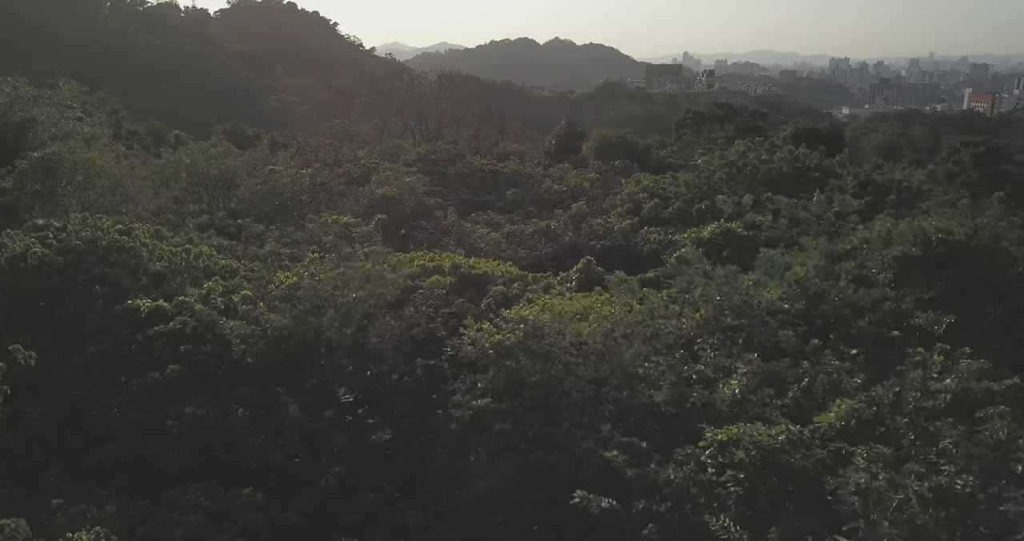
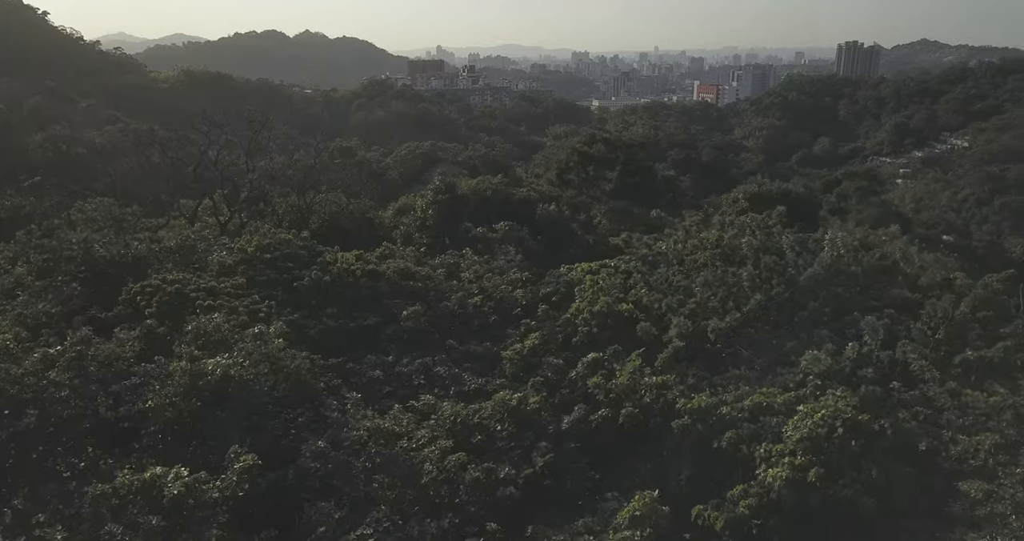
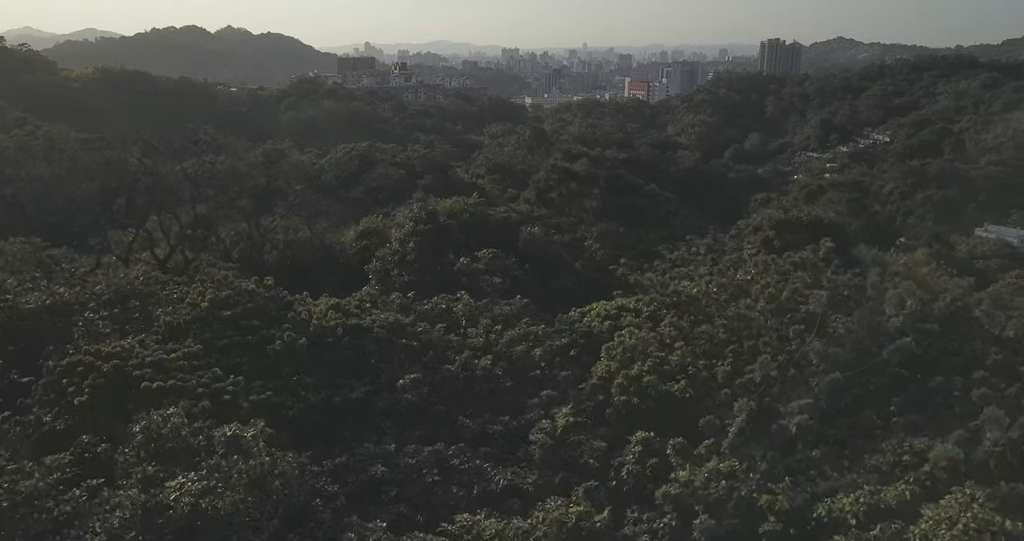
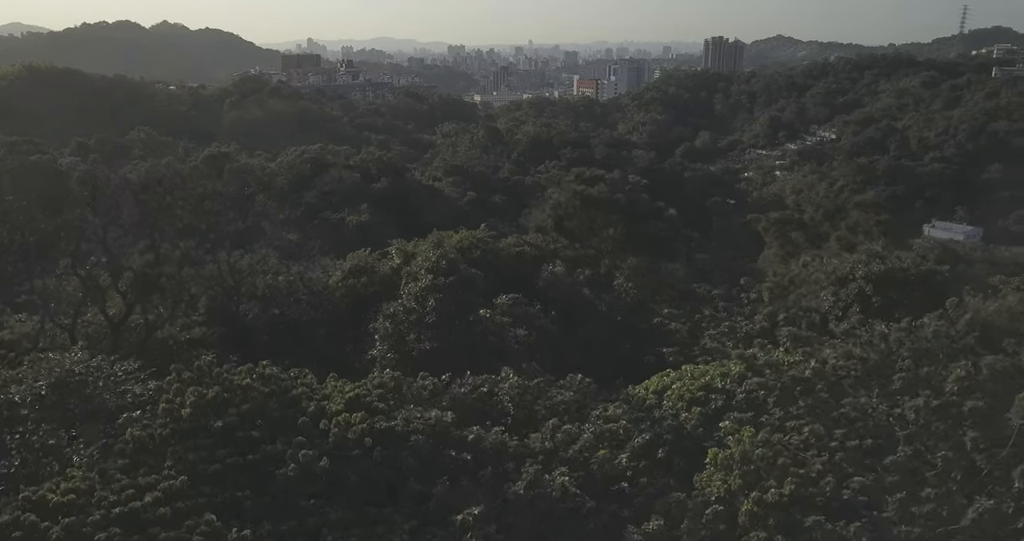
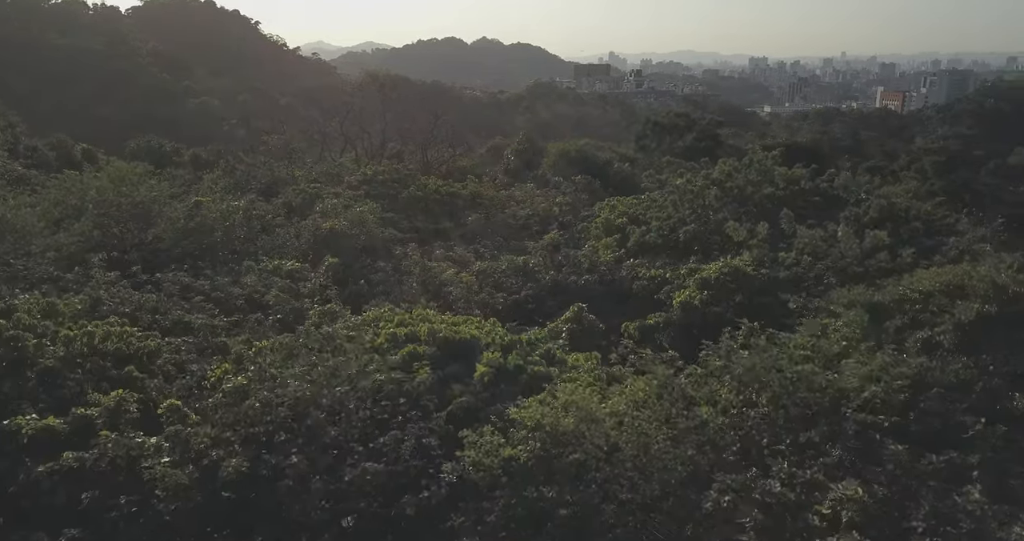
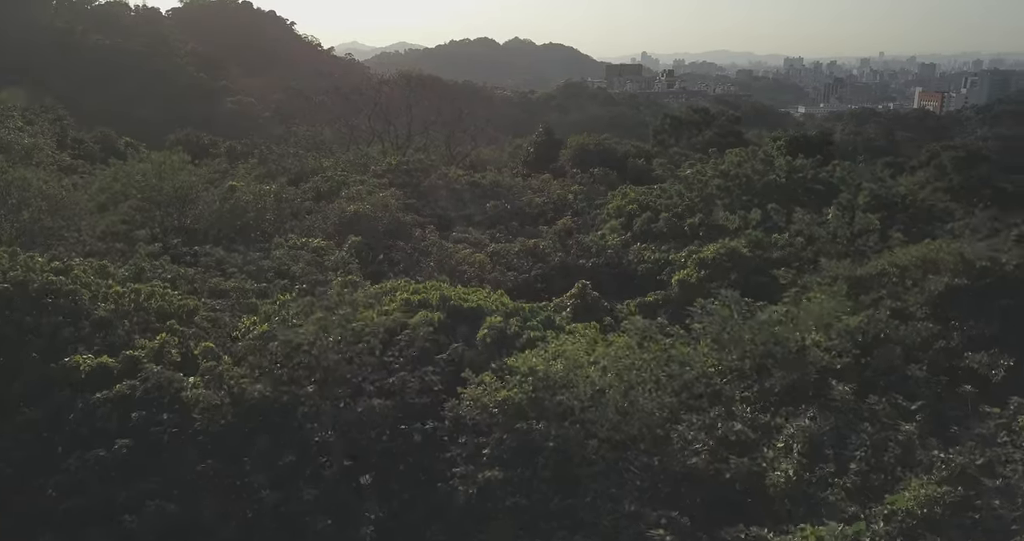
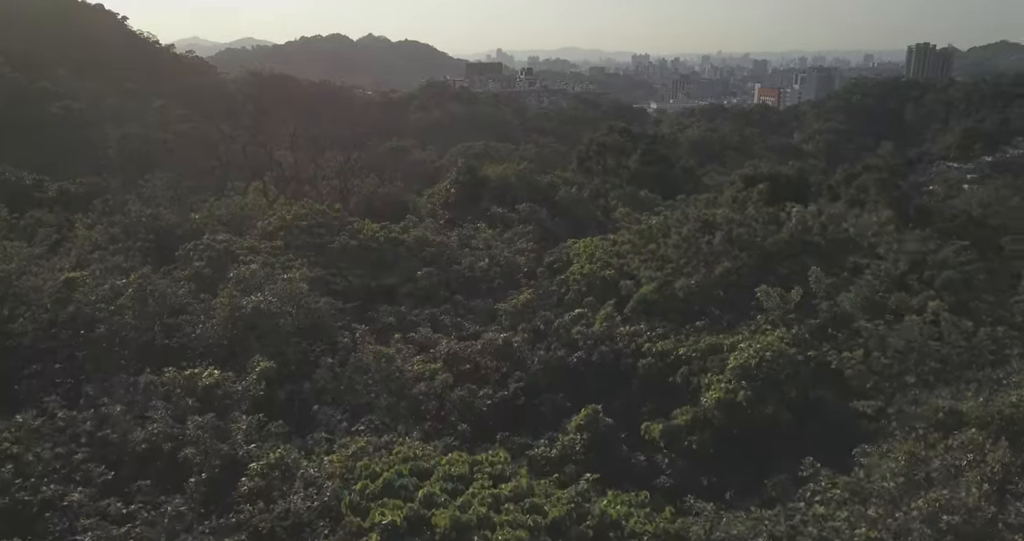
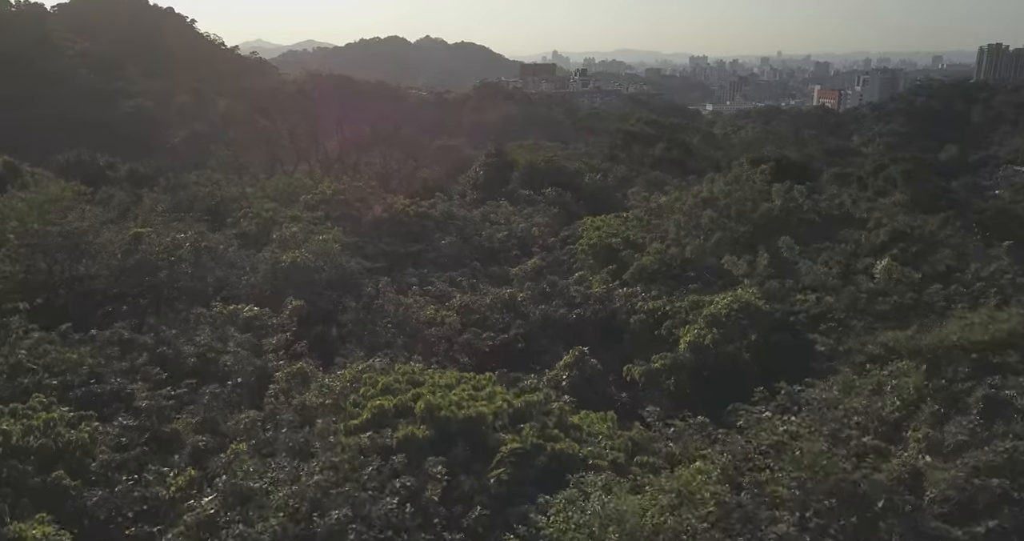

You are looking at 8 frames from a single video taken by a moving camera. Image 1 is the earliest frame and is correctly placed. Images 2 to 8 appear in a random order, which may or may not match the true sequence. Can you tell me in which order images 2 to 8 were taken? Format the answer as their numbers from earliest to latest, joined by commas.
6, 5, 8, 7, 2, 3, 4
